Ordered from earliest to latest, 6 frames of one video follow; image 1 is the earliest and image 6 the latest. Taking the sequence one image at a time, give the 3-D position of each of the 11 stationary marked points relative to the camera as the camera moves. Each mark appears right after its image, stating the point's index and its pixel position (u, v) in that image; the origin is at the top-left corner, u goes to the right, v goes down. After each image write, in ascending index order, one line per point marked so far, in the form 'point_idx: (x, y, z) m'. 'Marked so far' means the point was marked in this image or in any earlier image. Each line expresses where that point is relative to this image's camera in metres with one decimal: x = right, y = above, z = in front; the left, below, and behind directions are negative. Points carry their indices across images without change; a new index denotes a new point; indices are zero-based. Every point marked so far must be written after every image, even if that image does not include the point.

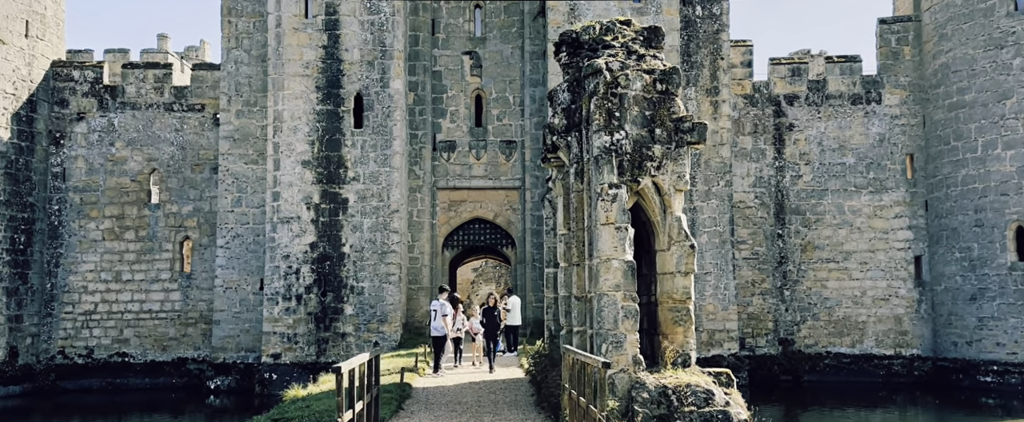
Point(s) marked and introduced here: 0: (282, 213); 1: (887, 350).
0: (-4.2, 0.0, +14.7) m
1: (+7.7, -2.8, +16.3) m
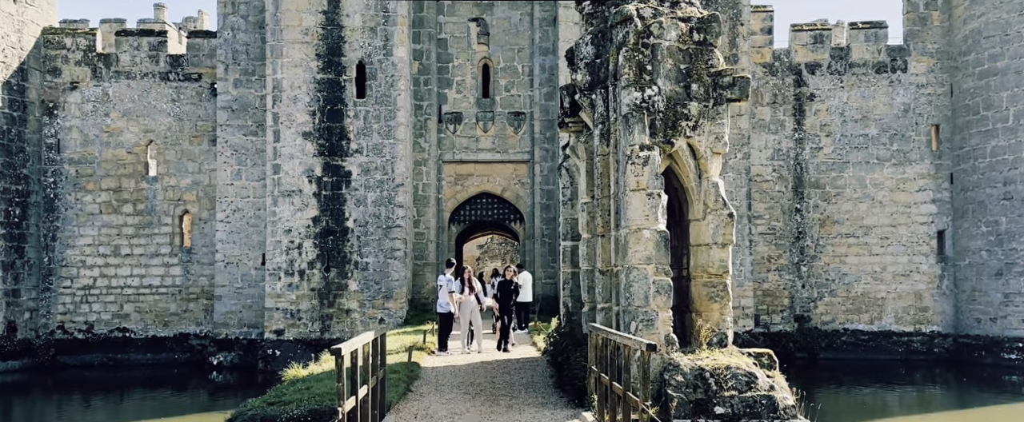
0: (-4.1, +0.4, +14.2) m
1: (+7.8, -2.3, +15.8) m
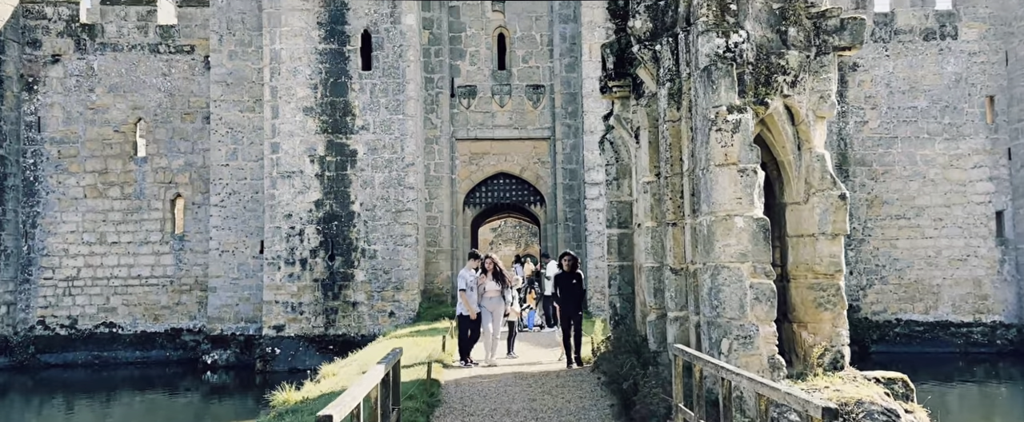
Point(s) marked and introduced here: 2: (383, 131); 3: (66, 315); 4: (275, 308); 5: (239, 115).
0: (-3.7, +0.7, +13.0) m
1: (+8.2, -1.9, +14.5) m
2: (-2.1, +1.3, +13.1) m
3: (-8.2, -1.9, +14.7) m
4: (-3.8, -1.6, +12.8) m
5: (-4.8, +1.7, +13.9) m
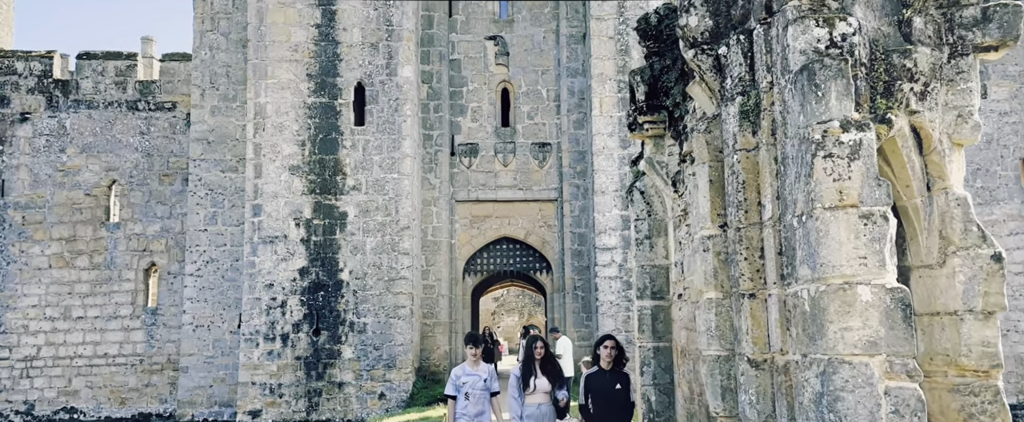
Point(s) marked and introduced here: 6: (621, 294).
0: (-3.7, -0.3, +11.8) m
1: (+8.3, -3.0, +13.0) m
2: (-2.0, +0.3, +11.9) m
3: (-8.1, -3.1, +13.3) m
4: (-3.7, -2.6, +11.4) m
5: (-4.7, +0.6, +12.8) m
6: (+1.6, -1.2, +11.5) m
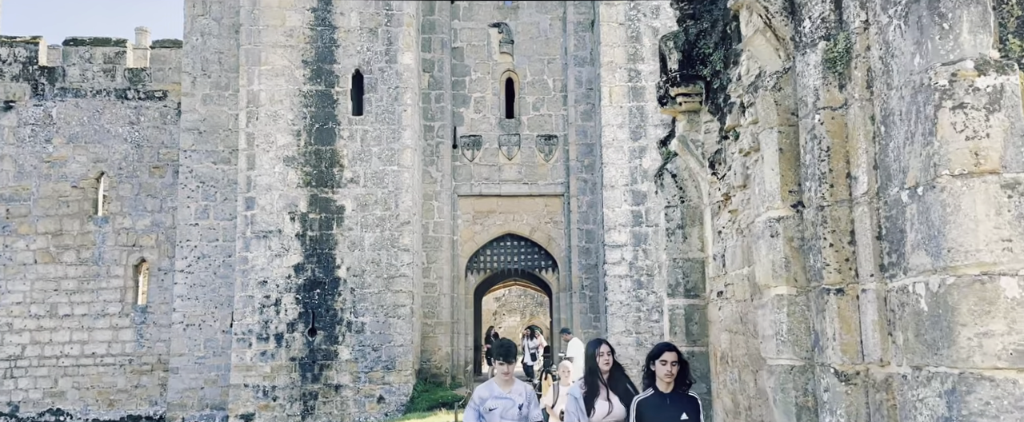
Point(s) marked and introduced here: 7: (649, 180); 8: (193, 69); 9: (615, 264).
0: (-3.6, -0.2, +11.2) m
1: (+8.4, -3.0, +12.4) m
2: (-1.9, +0.4, +11.3) m
3: (-8.1, -3.0, +12.7) m
4: (-3.6, -2.5, +10.8) m
5: (-4.6, +0.7, +12.2) m
6: (+1.7, -1.1, +10.9) m
7: (+1.9, +0.4, +11.0) m
8: (-4.9, +2.2, +12.4) m
9: (+1.4, -0.7, +10.9) m
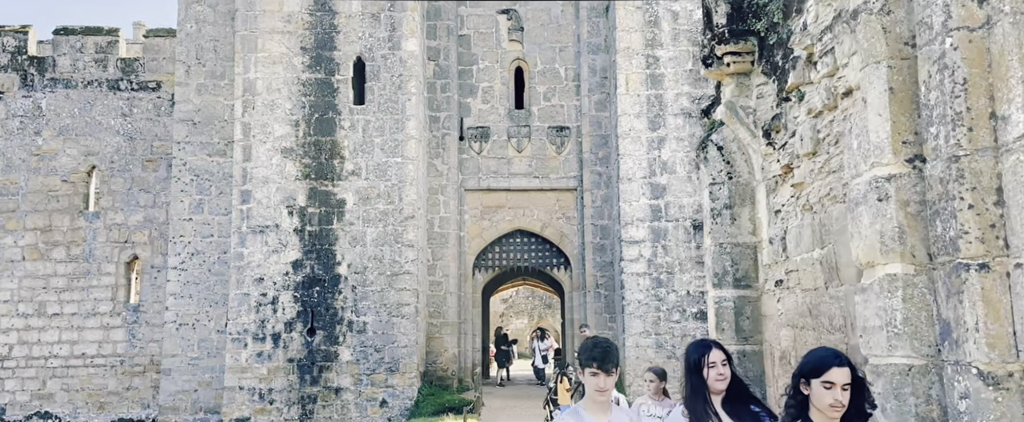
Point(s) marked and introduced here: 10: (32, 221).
0: (-3.4, -0.1, +10.7) m
1: (+8.5, -2.9, +11.9) m
2: (-1.8, +0.5, +10.8) m
3: (-7.9, -2.9, +12.2) m
4: (-3.5, -2.4, +10.3) m
5: (-4.5, +0.8, +11.7) m
6: (+1.8, -1.0, +10.3) m
7: (+2.0, +0.5, +10.4) m
8: (-4.8, +2.3, +11.8) m
9: (+1.6, -0.6, +10.3) m
10: (-7.6, -0.2, +12.6) m
